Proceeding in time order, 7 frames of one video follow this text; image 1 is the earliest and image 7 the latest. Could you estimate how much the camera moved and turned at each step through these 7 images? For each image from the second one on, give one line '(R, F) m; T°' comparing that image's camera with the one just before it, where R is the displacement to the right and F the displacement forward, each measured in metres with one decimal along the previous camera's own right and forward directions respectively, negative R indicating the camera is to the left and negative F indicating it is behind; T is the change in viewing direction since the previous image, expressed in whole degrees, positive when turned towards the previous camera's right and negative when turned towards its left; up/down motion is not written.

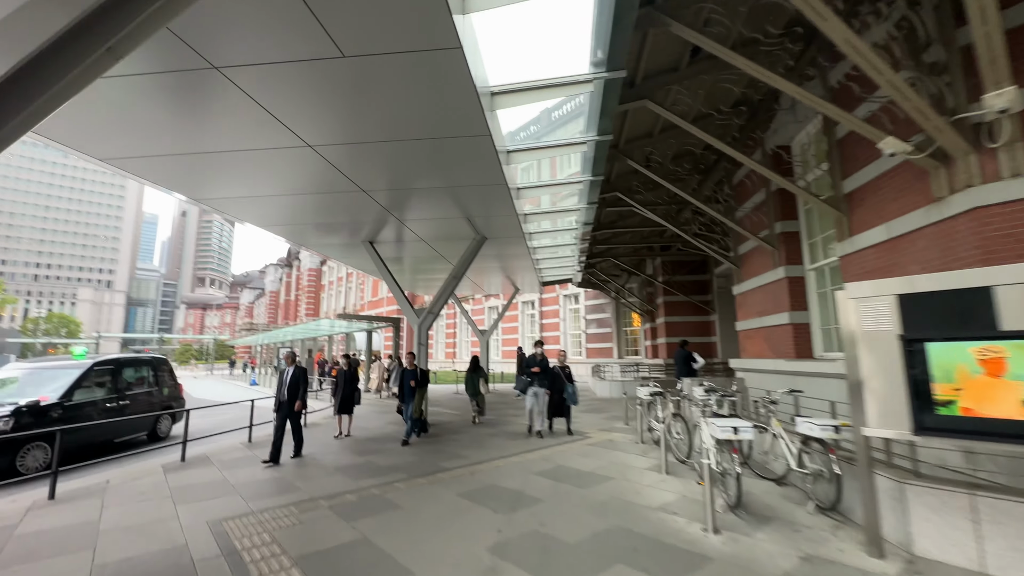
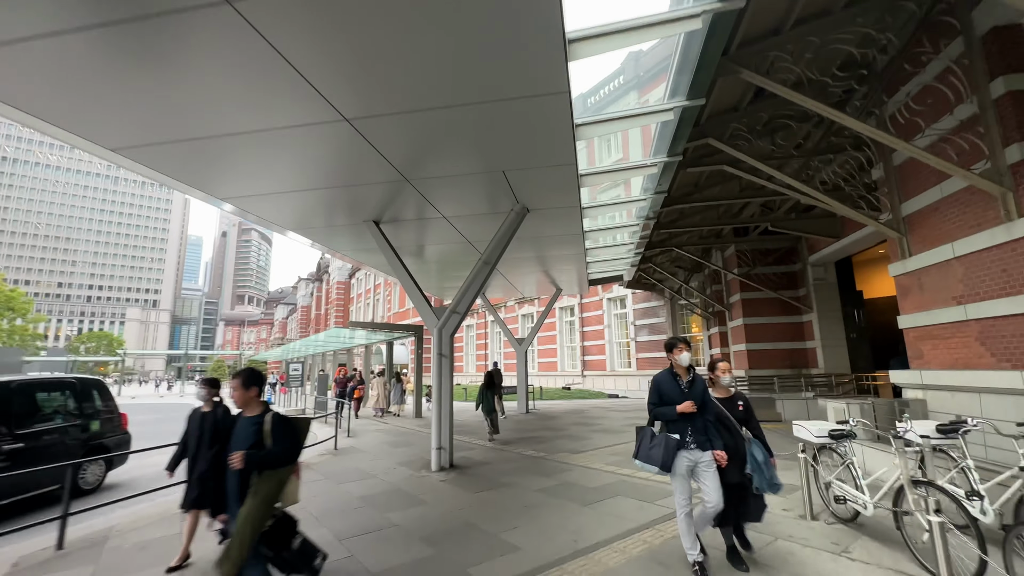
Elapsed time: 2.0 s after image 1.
(-0.4, +3.0) m; -4°
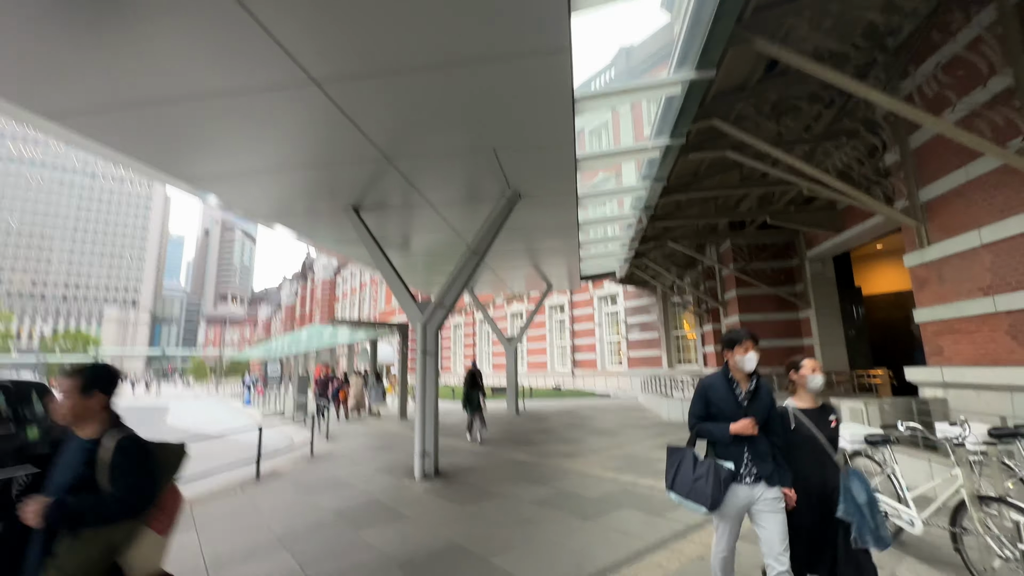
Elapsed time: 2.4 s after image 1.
(0.0, +0.6) m; +2°
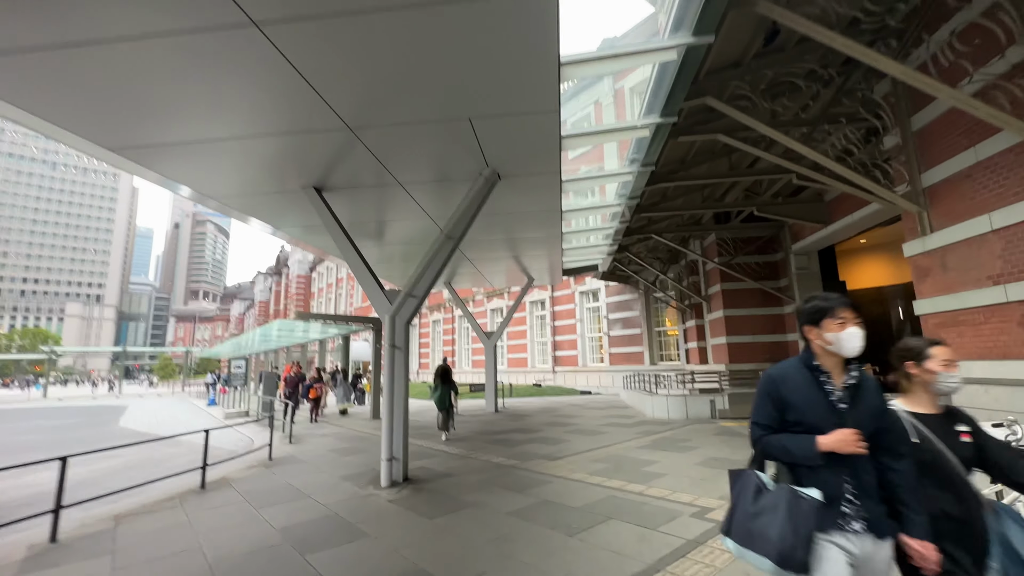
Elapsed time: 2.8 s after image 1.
(0.0, +0.6) m; +2°
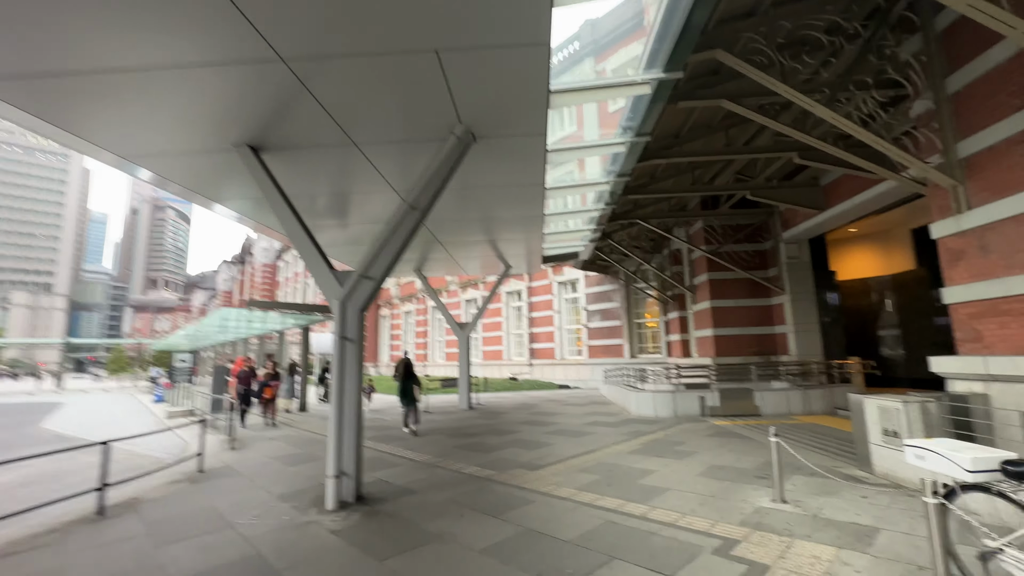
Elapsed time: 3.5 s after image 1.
(0.0, +1.1) m; +3°
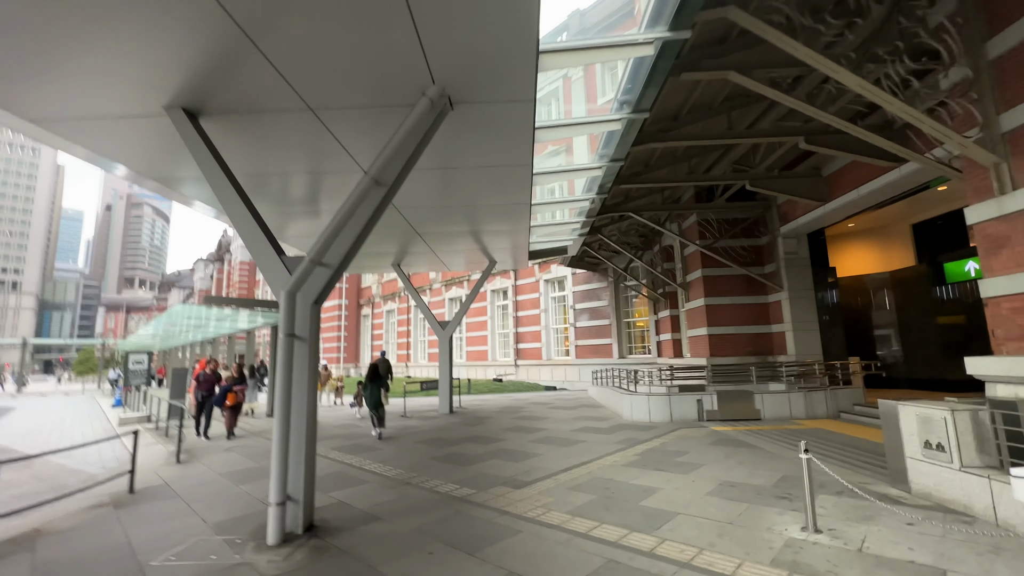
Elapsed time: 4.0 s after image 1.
(0.0, +0.8) m; +2°
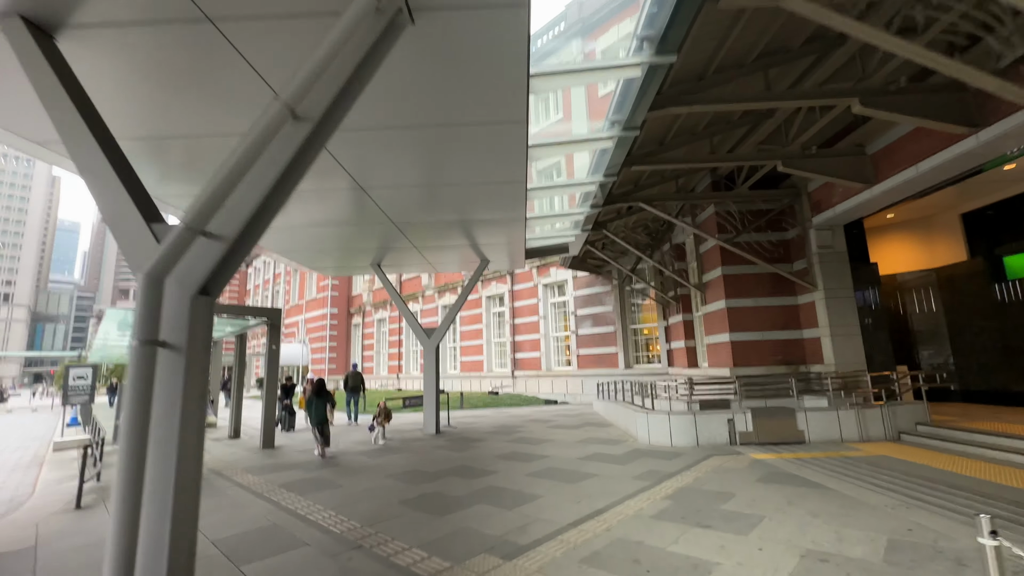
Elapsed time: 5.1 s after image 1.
(+0.1, +1.6) m; 0°
